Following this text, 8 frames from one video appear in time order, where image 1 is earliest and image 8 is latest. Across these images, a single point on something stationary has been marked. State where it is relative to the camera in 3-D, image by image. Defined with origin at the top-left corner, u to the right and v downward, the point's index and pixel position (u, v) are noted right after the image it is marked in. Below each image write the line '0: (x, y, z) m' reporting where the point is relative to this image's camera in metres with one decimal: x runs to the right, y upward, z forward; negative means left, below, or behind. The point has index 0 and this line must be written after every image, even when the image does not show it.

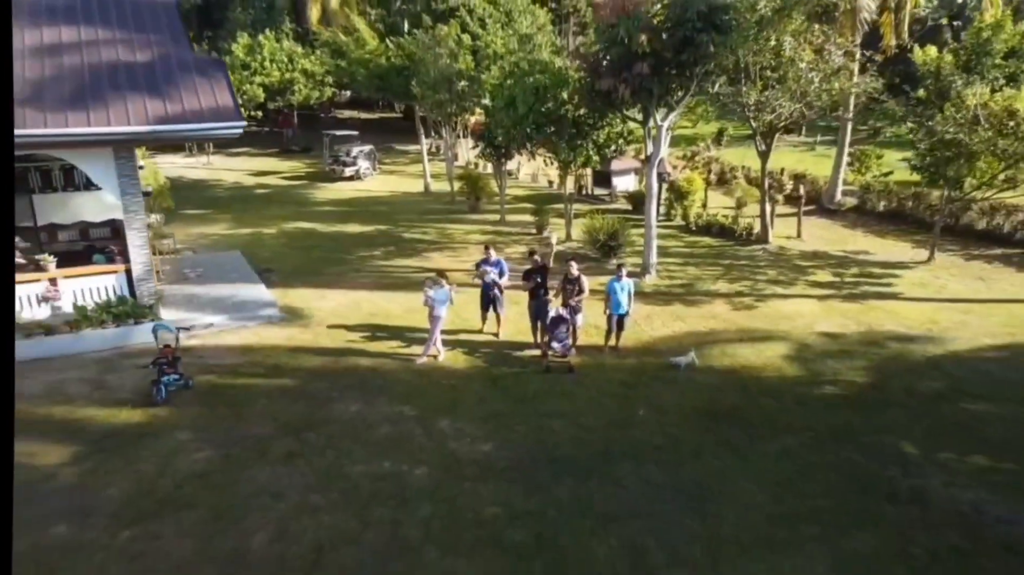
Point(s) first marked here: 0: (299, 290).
0: (-2.3, 0.0, +8.4) m
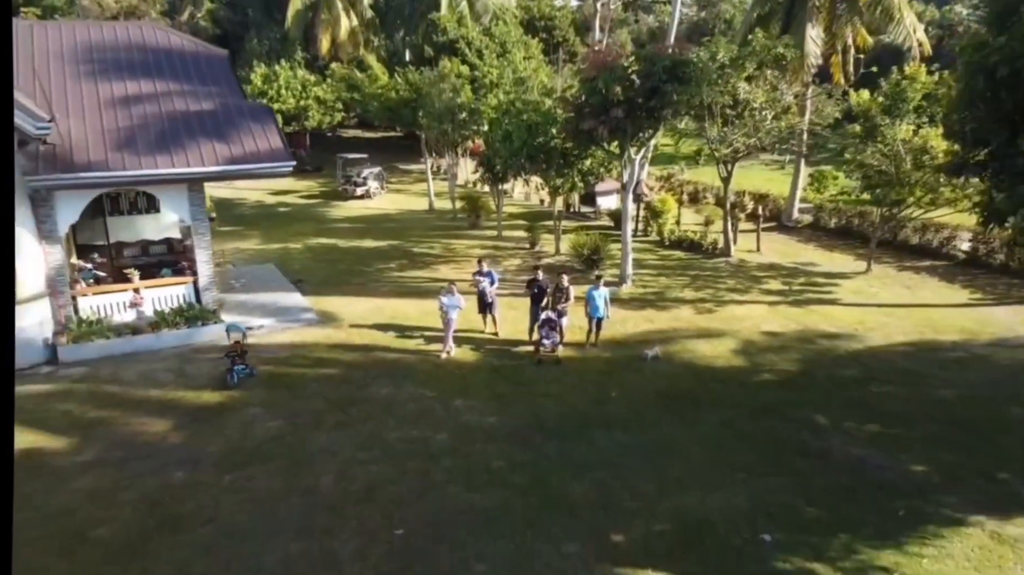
0: (-2.3, -0.1, +9.9) m
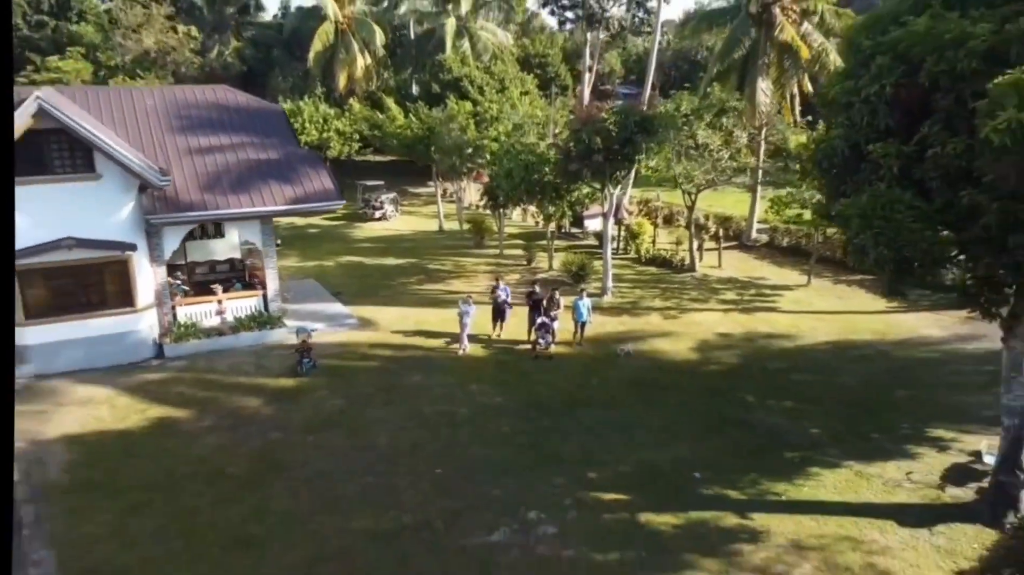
0: (-2.3, -0.3, +12.2) m
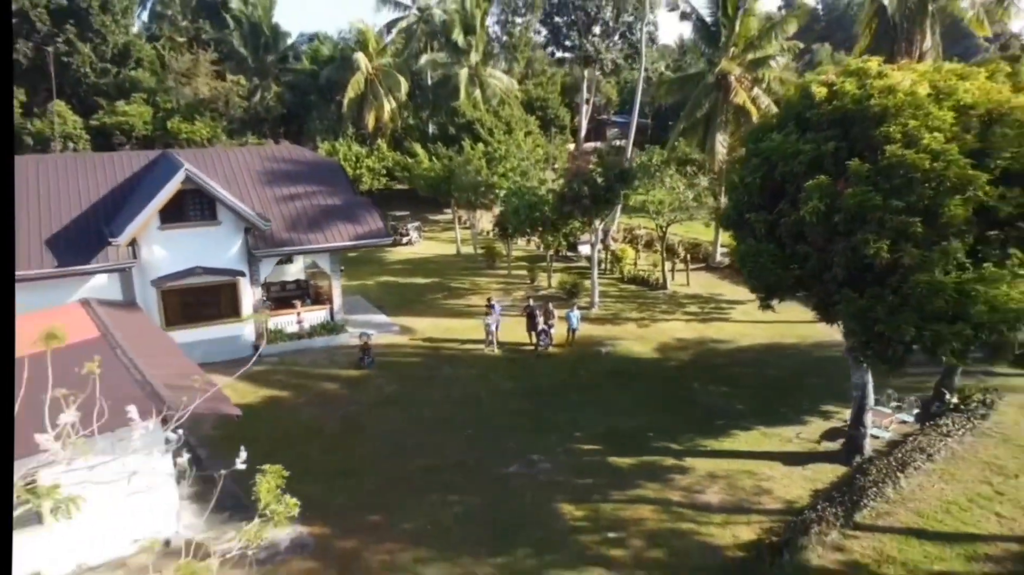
0: (-2.2, -0.6, +15.5) m
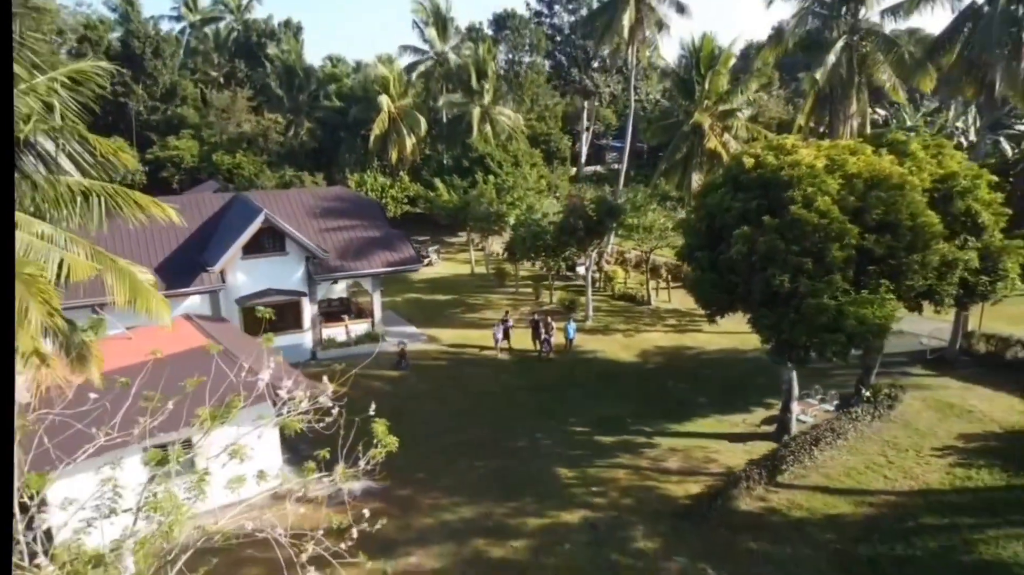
0: (-2.0, -1.0, +18.6) m
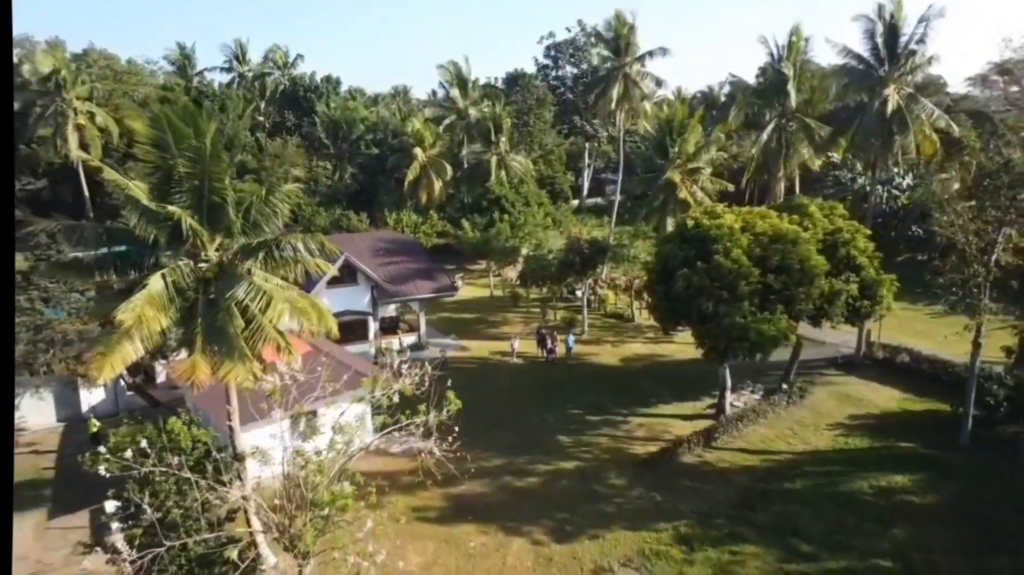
0: (-1.6, -1.6, +23.9) m
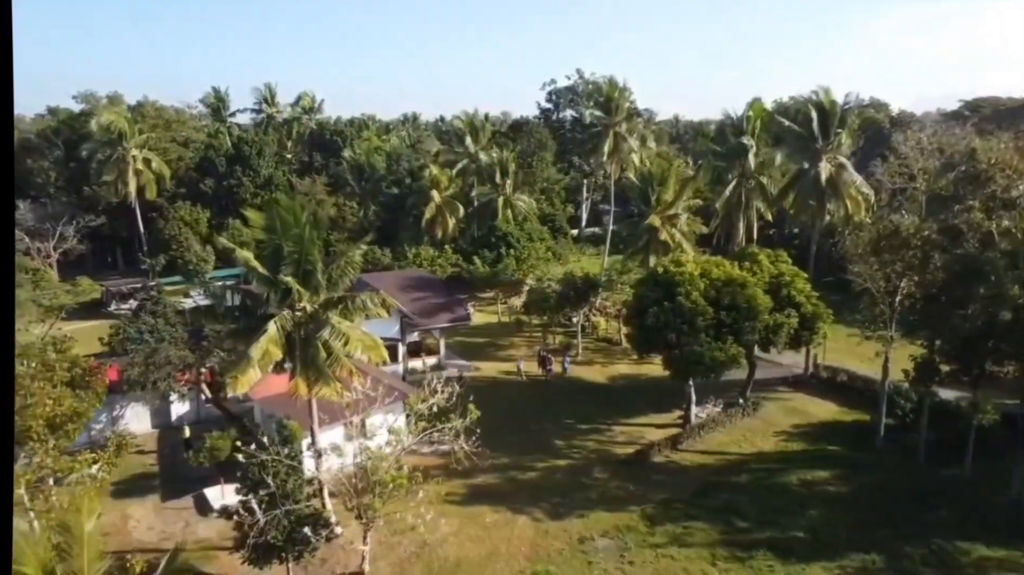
0: (-1.4, -2.6, +28.1) m
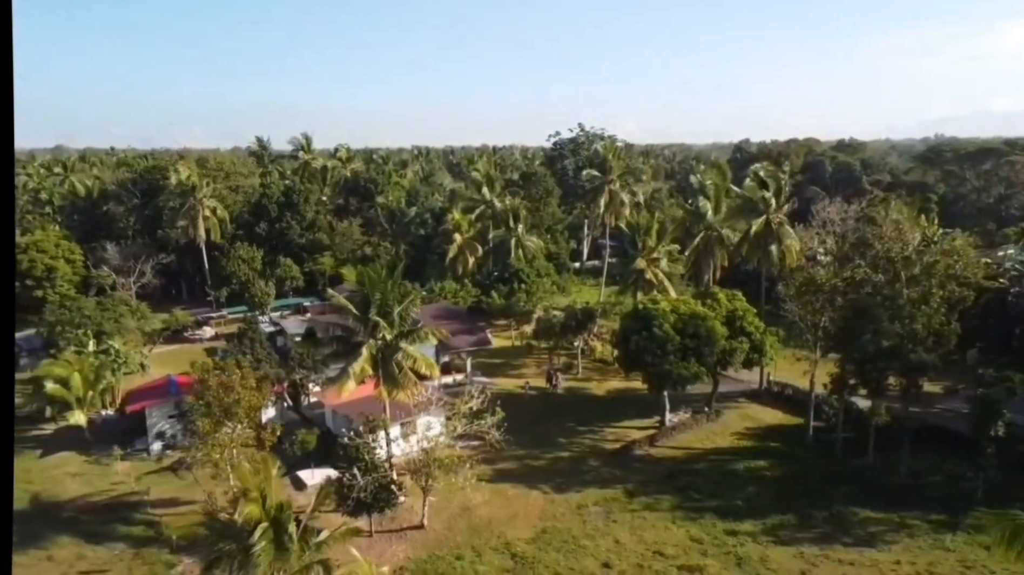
0: (-0.9, -4.0, +34.4) m
